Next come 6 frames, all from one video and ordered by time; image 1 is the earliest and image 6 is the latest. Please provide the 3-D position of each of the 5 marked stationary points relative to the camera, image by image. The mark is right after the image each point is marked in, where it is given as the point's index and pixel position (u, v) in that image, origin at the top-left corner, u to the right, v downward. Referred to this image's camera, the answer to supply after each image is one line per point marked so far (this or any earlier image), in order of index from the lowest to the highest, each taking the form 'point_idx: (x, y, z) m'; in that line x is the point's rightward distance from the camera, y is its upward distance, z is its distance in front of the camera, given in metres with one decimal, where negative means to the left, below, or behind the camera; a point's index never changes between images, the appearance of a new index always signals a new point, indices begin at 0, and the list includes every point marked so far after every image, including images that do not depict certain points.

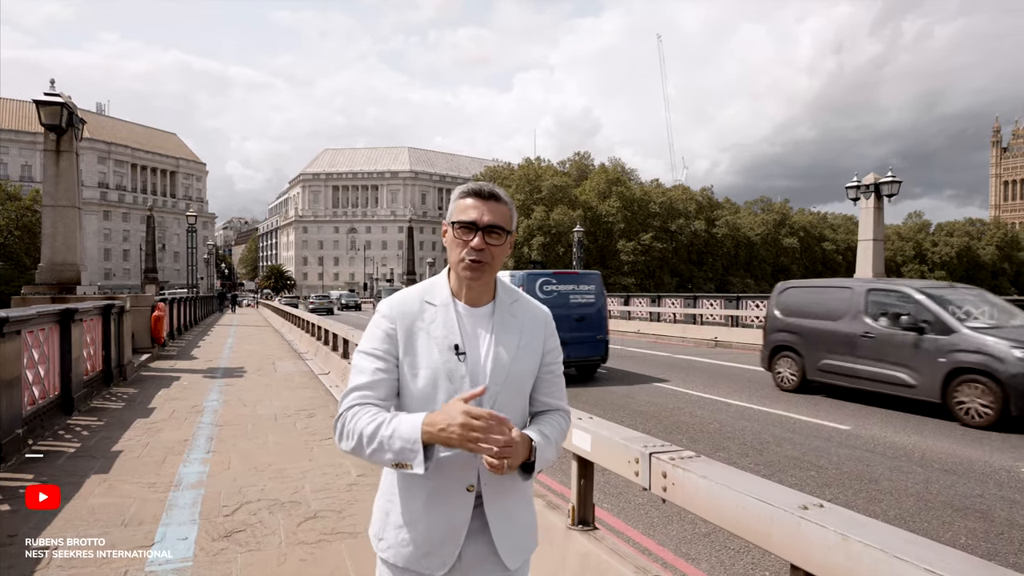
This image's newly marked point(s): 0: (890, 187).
0: (+11.3, +3.0, +18.9) m
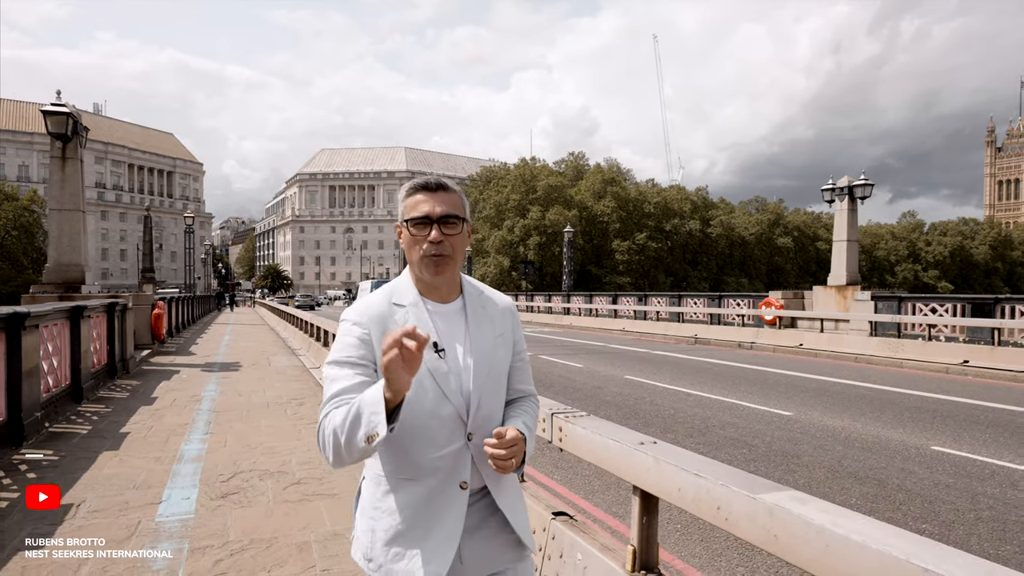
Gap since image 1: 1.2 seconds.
0: (+10.9, +3.0, +19.7) m
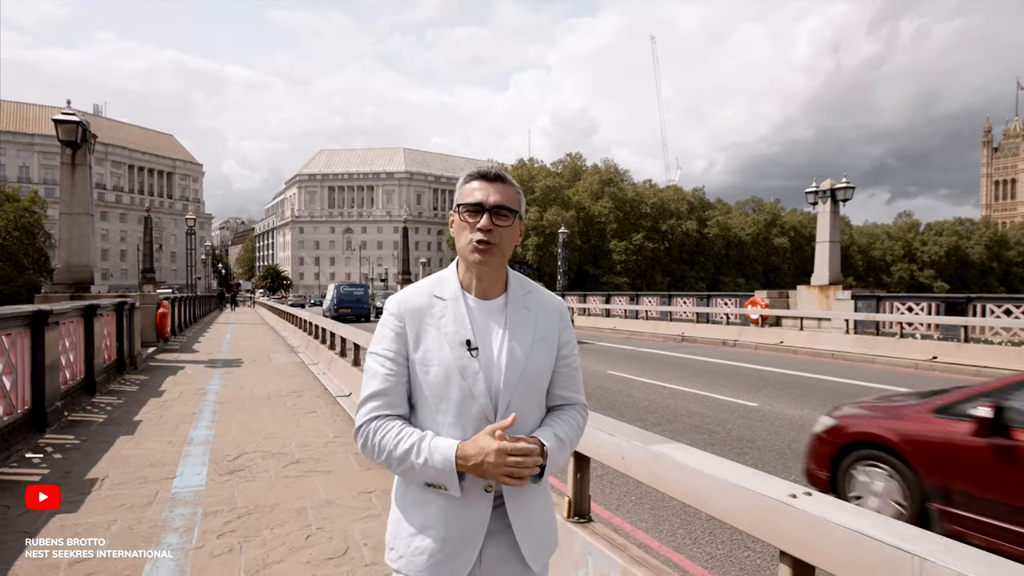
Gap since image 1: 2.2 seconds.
0: (+10.6, +3.0, +20.3) m
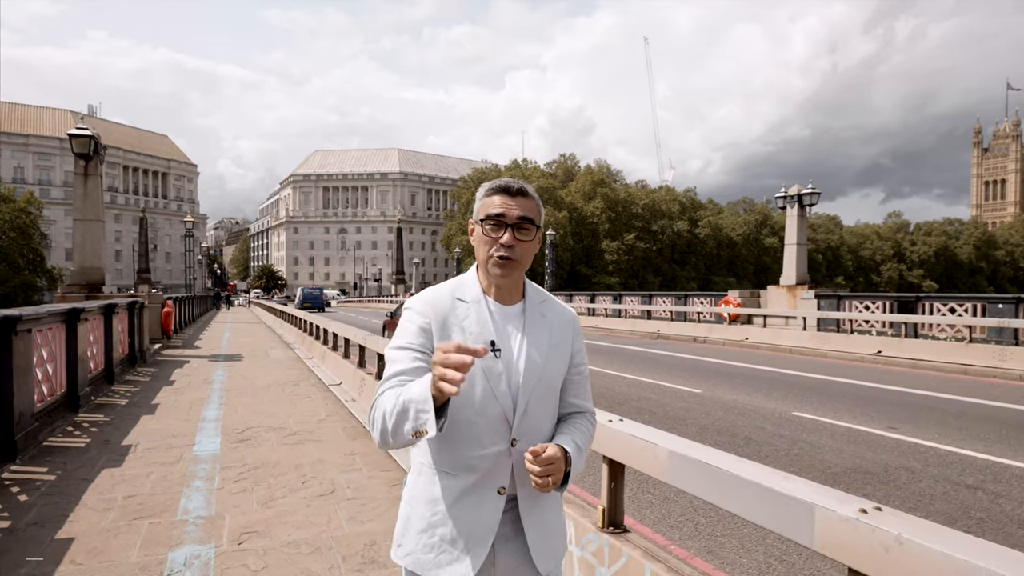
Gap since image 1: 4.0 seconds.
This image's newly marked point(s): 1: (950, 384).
0: (+10.1, +3.0, +21.5) m
1: (+7.7, -1.7, +11.3) m
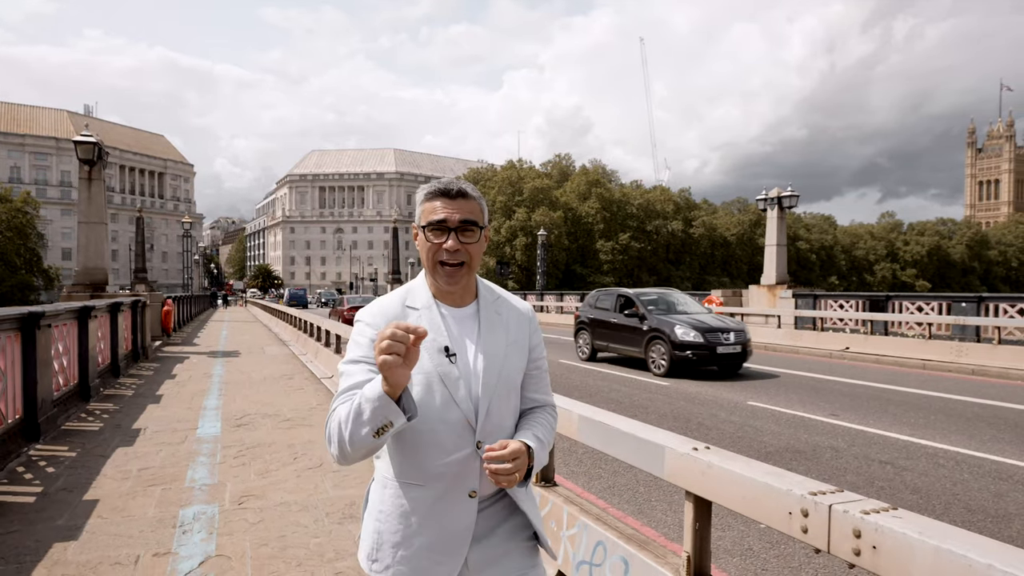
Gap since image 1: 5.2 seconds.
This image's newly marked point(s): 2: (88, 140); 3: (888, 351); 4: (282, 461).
0: (+9.7, +3.1, +22.3) m
1: (+7.4, -1.7, +12.0) m
2: (-9.5, +3.3, +14.2) m
3: (+8.6, -1.4, +14.6) m
4: (-2.1, -1.6, +5.8) m
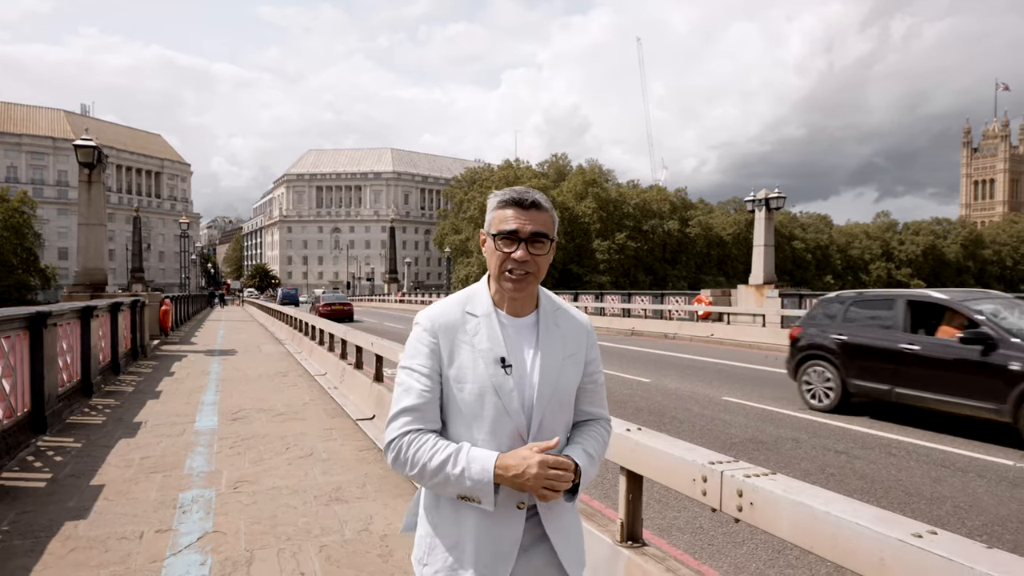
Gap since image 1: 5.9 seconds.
0: (+9.4, +3.1, +22.7) m
1: (+7.2, -1.7, +12.4) m
2: (-9.7, +3.3, +14.6) m
3: (+8.4, -1.4, +15.0) m
4: (-2.3, -1.6, +6.2) m
